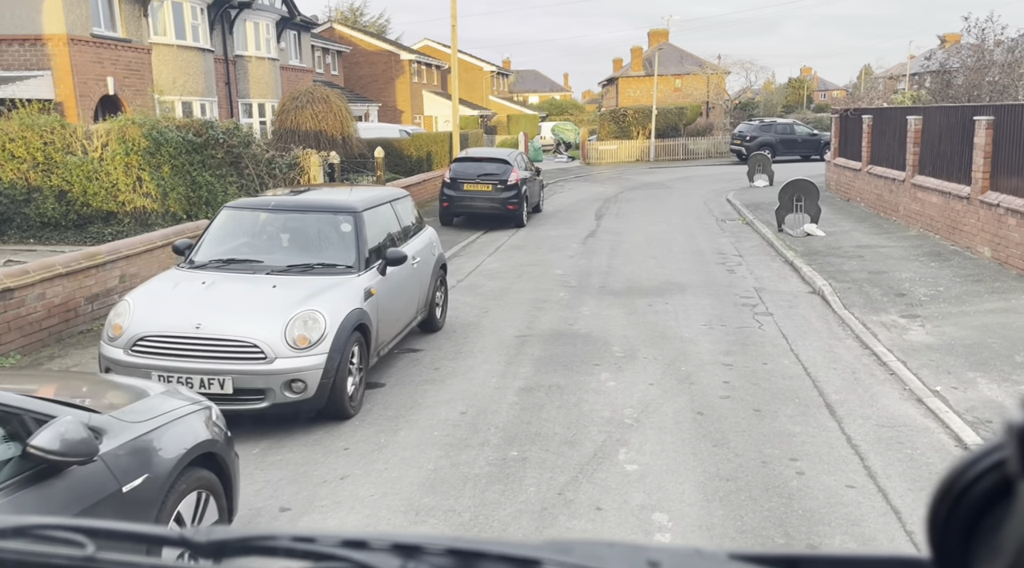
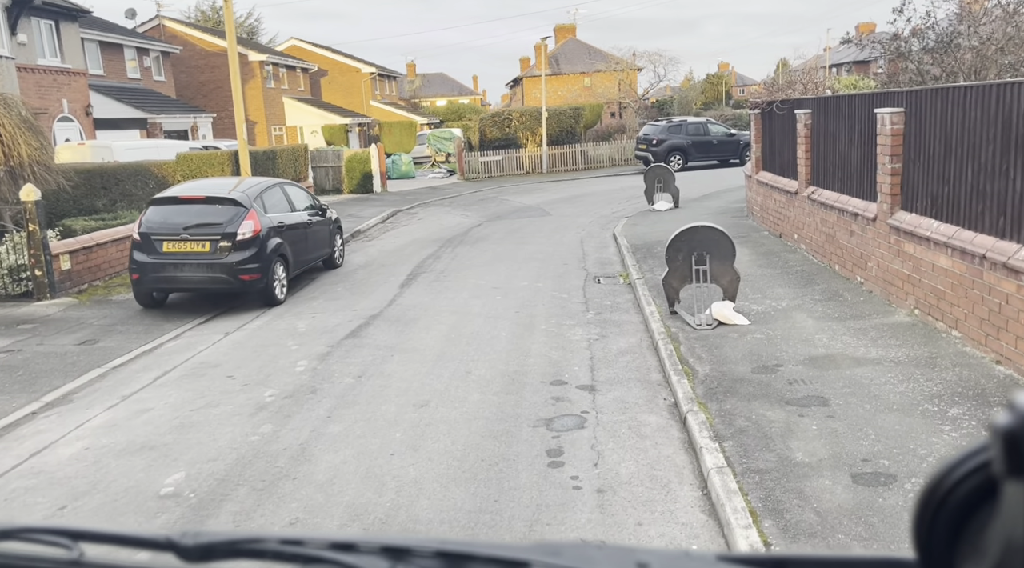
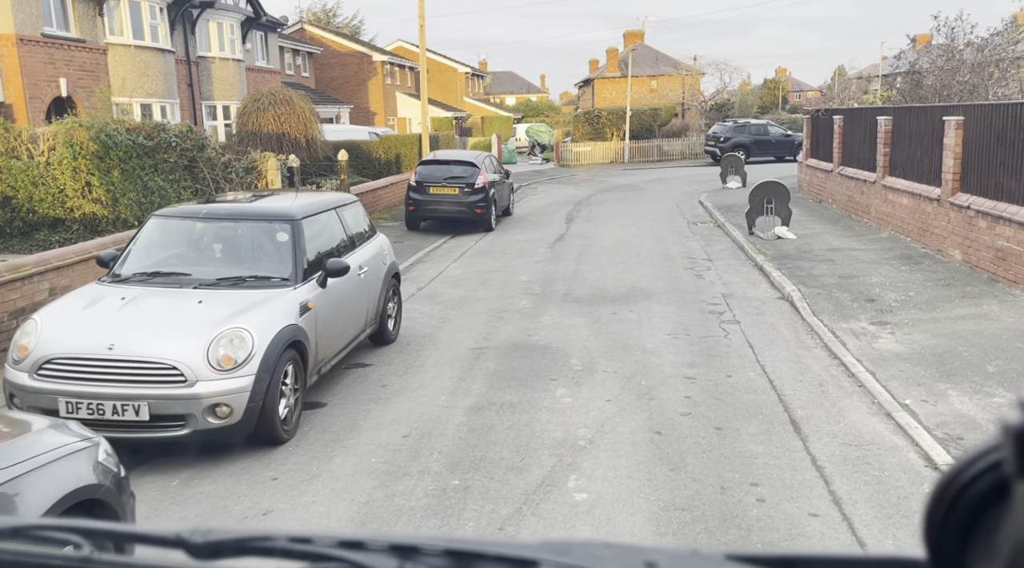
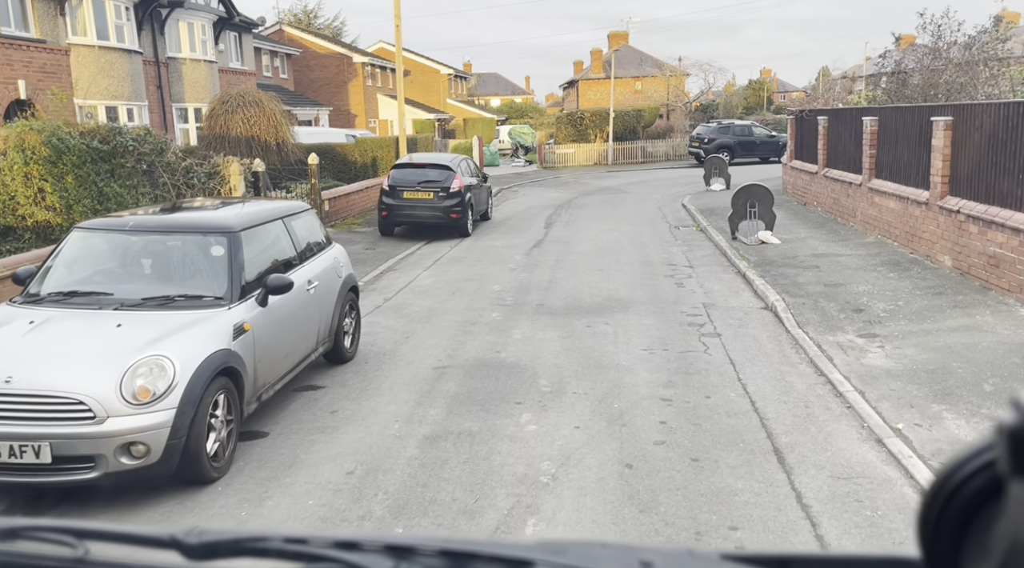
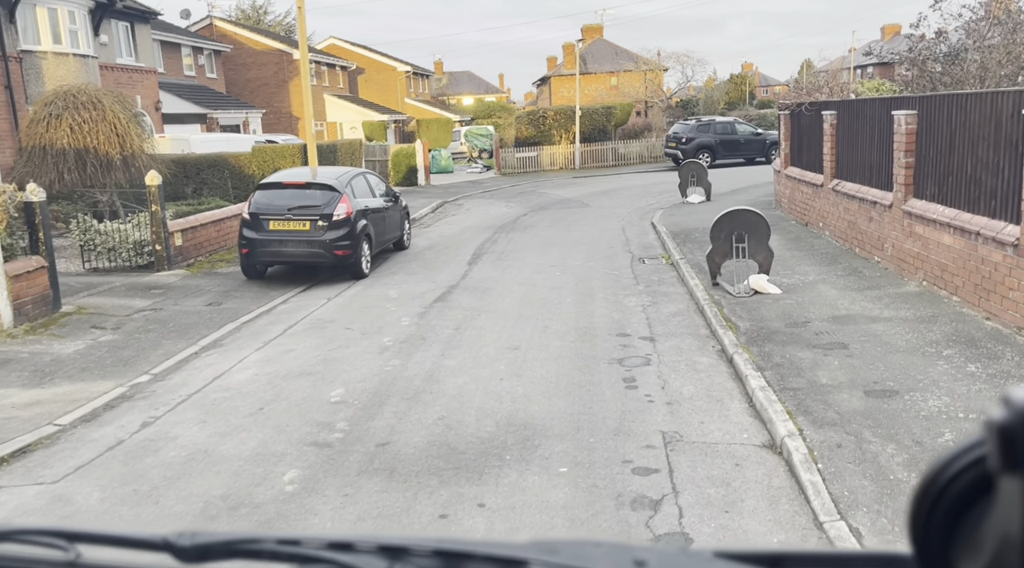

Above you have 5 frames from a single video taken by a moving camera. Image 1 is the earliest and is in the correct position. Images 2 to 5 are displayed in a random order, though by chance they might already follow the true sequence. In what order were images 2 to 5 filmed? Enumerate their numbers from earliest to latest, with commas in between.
3, 4, 5, 2
